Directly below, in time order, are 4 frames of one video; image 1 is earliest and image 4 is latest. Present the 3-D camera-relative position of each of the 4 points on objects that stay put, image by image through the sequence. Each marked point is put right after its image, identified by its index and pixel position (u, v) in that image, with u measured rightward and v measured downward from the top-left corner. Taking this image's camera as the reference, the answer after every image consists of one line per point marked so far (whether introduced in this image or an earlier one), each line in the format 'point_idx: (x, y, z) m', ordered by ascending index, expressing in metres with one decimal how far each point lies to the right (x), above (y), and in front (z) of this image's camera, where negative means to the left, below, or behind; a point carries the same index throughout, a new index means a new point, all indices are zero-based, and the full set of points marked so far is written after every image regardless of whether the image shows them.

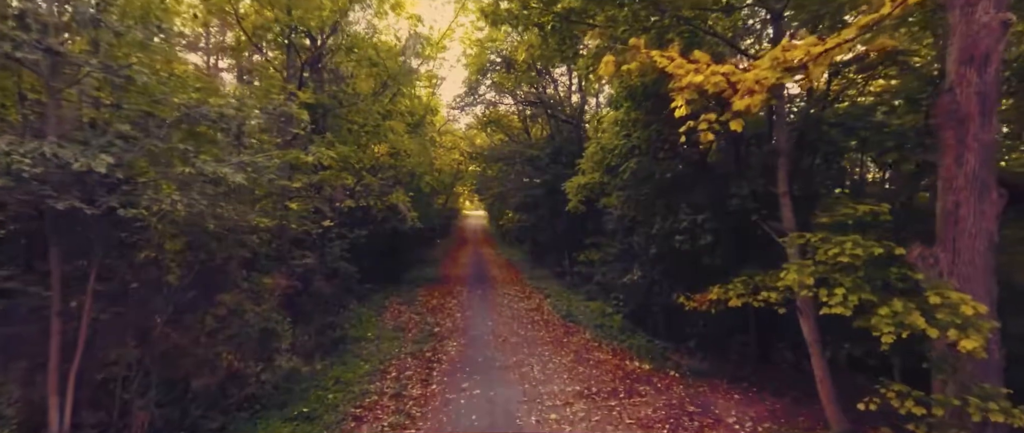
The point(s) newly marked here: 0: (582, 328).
0: (+2.2, -3.5, +14.0) m
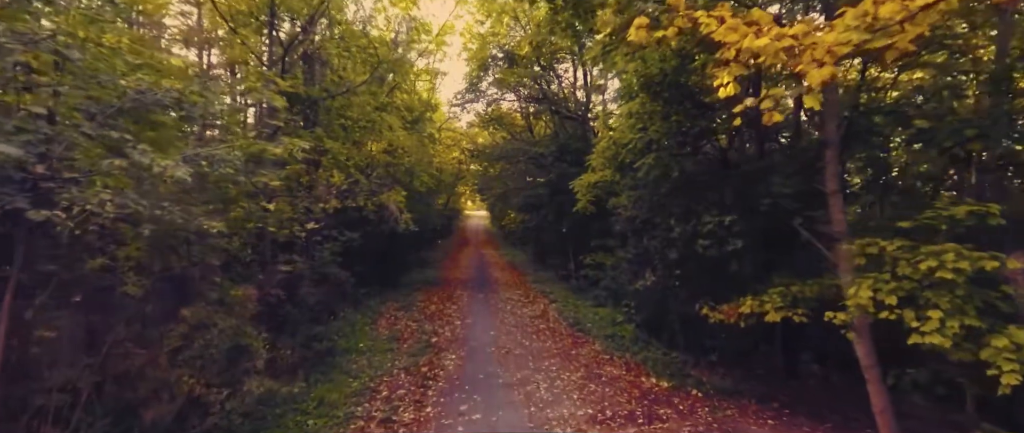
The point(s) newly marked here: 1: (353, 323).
0: (+2.3, -3.5, +13.0) m
1: (-5.0, -3.3, +14.0) m
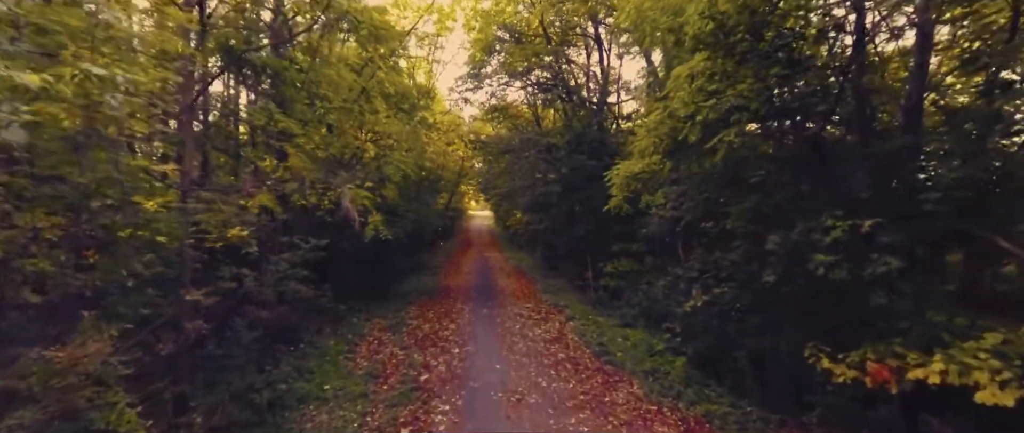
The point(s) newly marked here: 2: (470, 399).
0: (+2.5, -3.5, +10.1) m
1: (-4.7, -3.4, +11.1) m
2: (-0.8, -3.5, +8.7) m
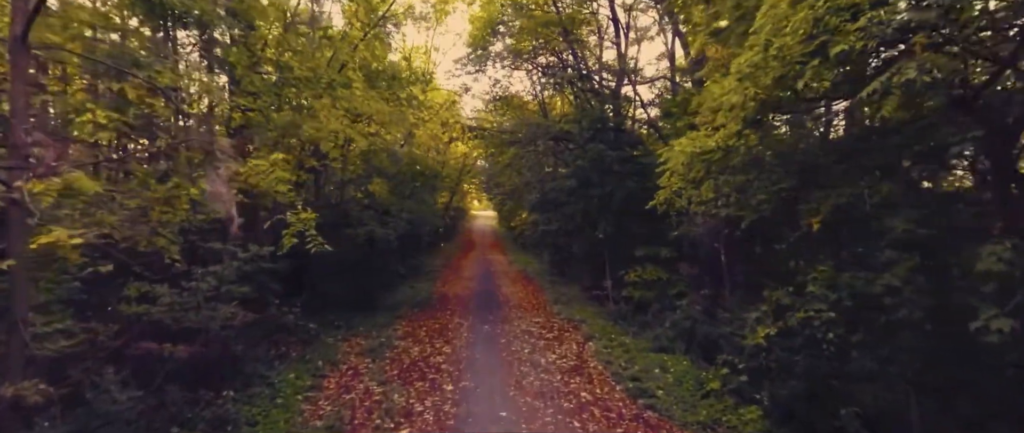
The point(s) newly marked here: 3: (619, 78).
0: (+2.7, -3.5, +7.4) m
1: (-4.5, -3.3, +8.5) m
2: (-0.6, -3.5, +6.1) m
3: (+4.7, +6.1, +19.8) m
